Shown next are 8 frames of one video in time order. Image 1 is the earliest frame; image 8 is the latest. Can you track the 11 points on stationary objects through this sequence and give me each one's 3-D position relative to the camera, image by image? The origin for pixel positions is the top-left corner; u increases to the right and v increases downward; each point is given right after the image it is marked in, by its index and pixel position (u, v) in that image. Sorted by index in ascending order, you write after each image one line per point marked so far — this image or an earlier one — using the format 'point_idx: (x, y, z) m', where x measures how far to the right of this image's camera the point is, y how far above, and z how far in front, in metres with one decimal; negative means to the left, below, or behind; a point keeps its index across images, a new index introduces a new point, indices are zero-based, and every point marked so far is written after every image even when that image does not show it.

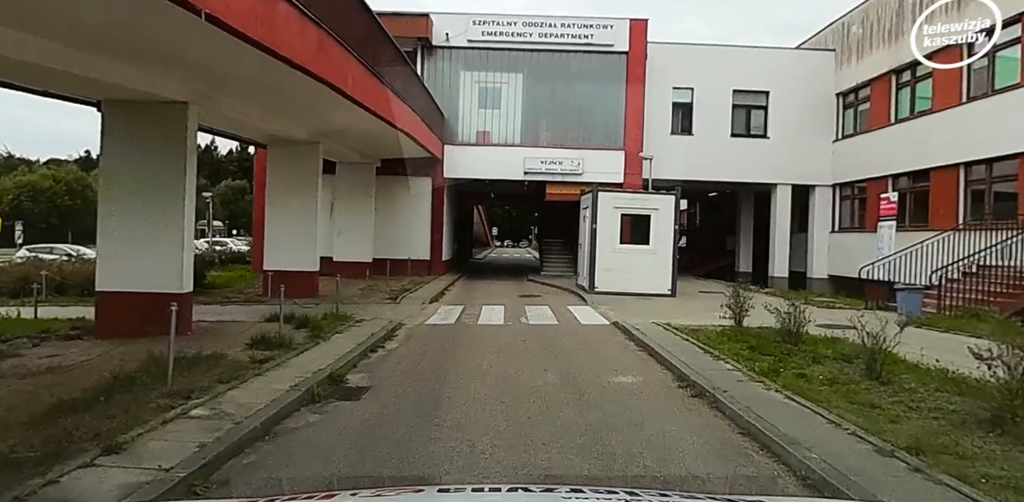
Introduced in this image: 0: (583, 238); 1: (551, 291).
0: (+2.9, +0.5, +19.4) m
1: (+1.5, -1.6, +19.3) m
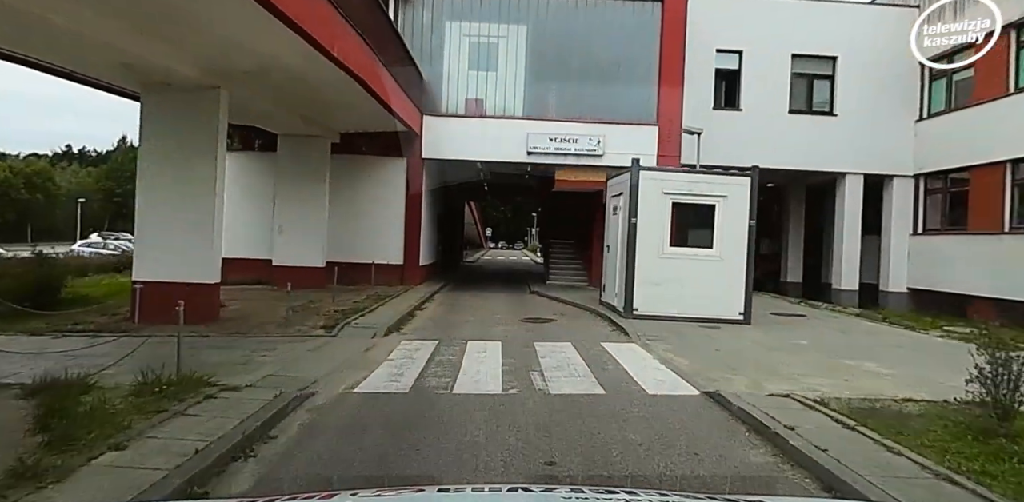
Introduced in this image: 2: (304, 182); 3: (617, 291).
0: (+2.9, +0.4, +13.7) m
1: (+1.5, -1.7, +13.6) m
2: (-7.5, +2.5, +17.2) m
3: (+2.9, -1.1, +13.0) m
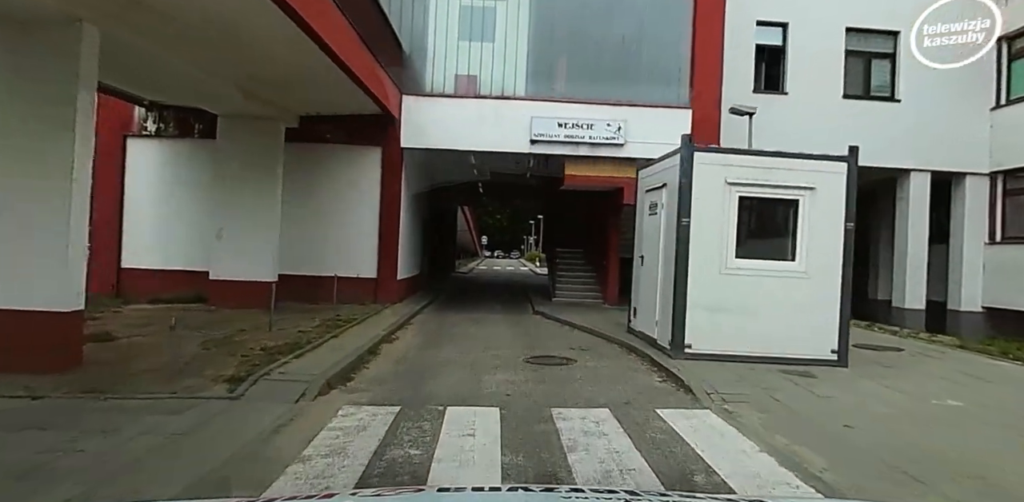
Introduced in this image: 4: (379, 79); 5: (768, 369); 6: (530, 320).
0: (+3.0, +0.1, +10.2) m
1: (+1.6, -2.0, +10.0) m
2: (-7.5, +2.2, +13.6) m
3: (+2.9, -1.3, +9.4) m
4: (-3.7, +4.8, +13.4) m
5: (+4.5, -2.1, +8.4) m
6: (+0.5, -2.0, +13.7) m
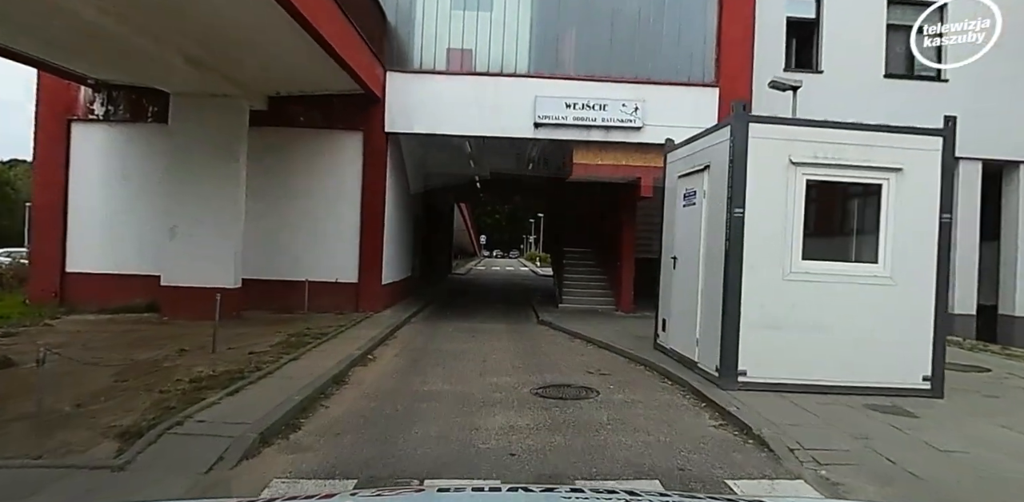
0: (+3.0, +0.1, +8.2) m
1: (+1.6, -2.0, +8.1) m
2: (-7.5, +2.2, +11.6) m
3: (+3.0, -1.3, +7.5) m
4: (-3.6, +4.8, +11.4) m
5: (+4.6, -2.1, +6.5) m
6: (+0.6, -2.0, +11.7) m
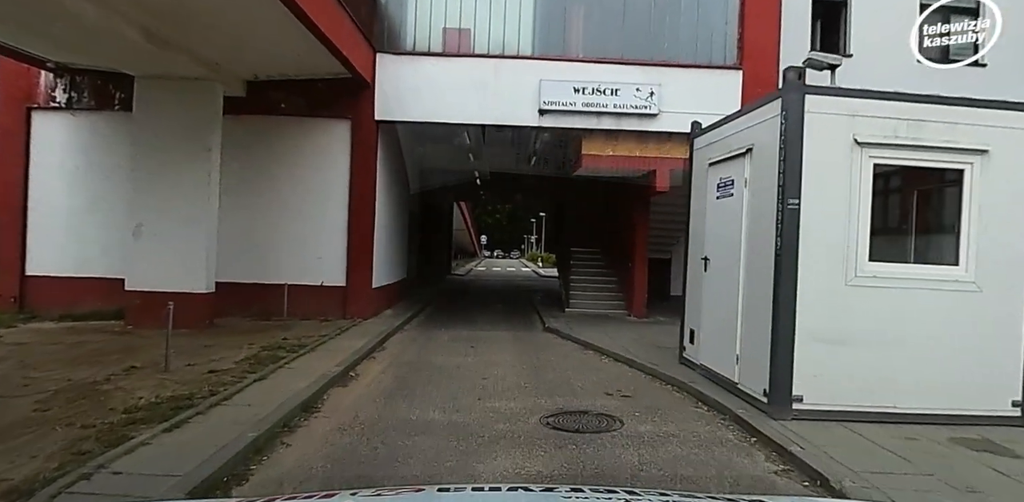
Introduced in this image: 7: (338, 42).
0: (+3.1, +0.1, +7.1) m
1: (+1.7, -2.0, +6.9) m
2: (-7.4, +2.2, +10.5) m
3: (+3.1, -1.3, +6.3) m
4: (-3.6, +4.8, +10.2) m
5: (+4.7, -2.1, +5.3) m
6: (+0.7, -2.0, +10.6) m
7: (-3.6, +4.3, +9.8) m
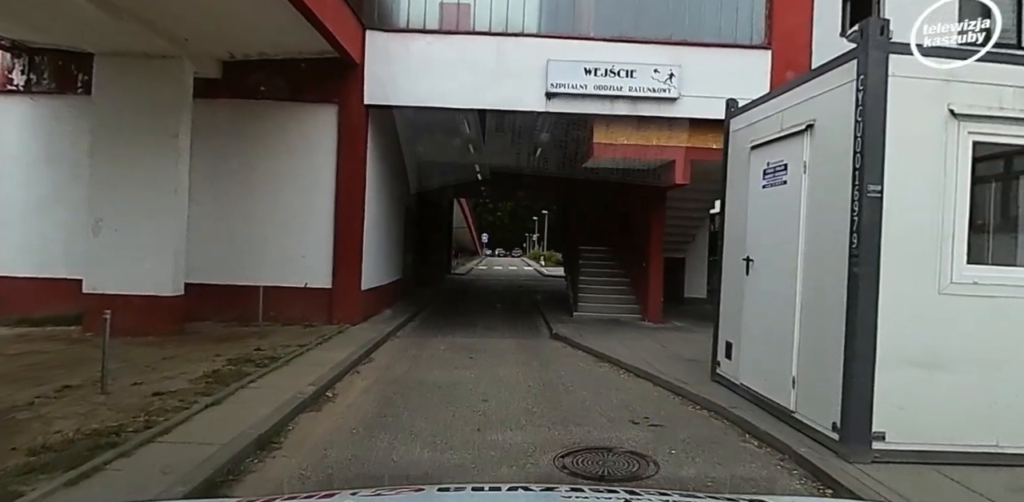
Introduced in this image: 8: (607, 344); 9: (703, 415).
0: (+3.1, +0.1, +5.9) m
1: (+1.8, -2.0, +5.8) m
2: (-7.3, +2.2, +9.3) m
3: (+3.1, -1.3, +5.2) m
4: (-3.5, +4.8, +9.1) m
5: (+4.7, -2.1, +4.1) m
6: (+0.7, -2.0, +9.4) m
7: (-3.5, +4.4, +8.7) m
8: (+1.9, -1.9, +9.7) m
9: (+2.3, -2.0, +5.8) m
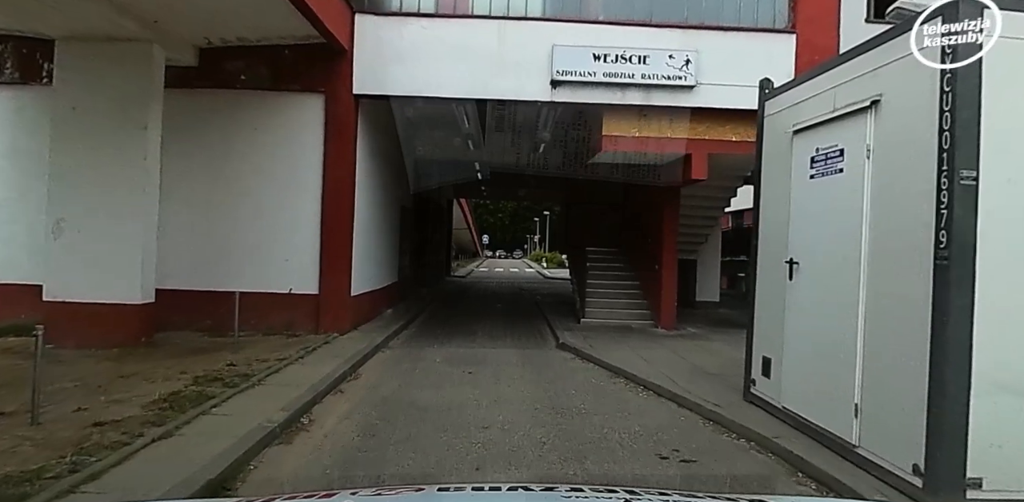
0: (+3.2, +0.1, +5.0) m
1: (+1.8, -2.0, +4.9) m
2: (-7.3, +2.2, +8.5) m
3: (+3.2, -1.3, +4.3) m
4: (-3.5, +4.8, +8.2) m
5: (+4.8, -2.1, +3.3) m
6: (+0.8, -2.0, +8.5) m
7: (-3.5, +4.3, +7.8) m
8: (+2.0, -1.9, +8.8) m
9: (+2.4, -2.0, +5.0) m
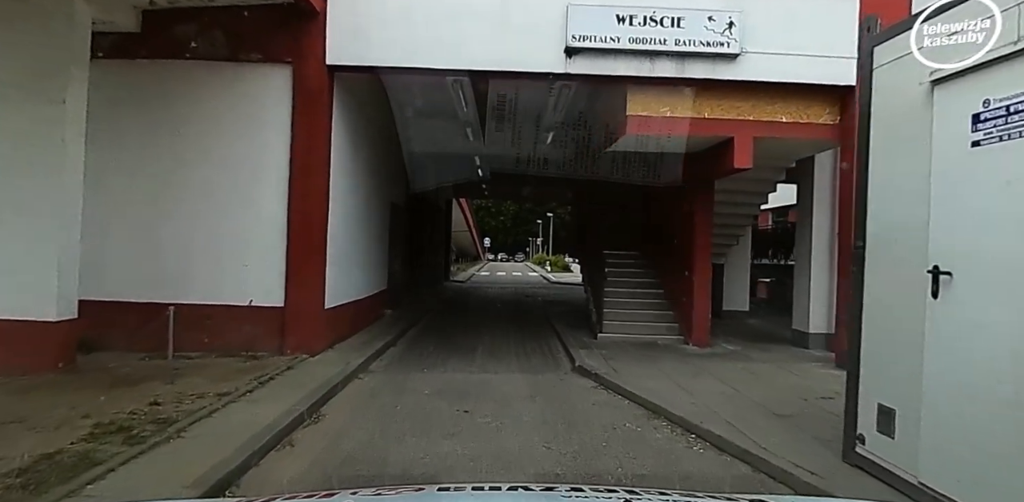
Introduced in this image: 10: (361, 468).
0: (+3.3, +0.1, +3.4) m
1: (+1.9, -2.0, +3.2) m
2: (-7.2, +2.1, +6.8) m
3: (+3.3, -1.3, +2.6) m
4: (-3.4, +4.7, +6.6) m
5: (+4.9, -2.1, +1.6) m
6: (+0.9, -2.1, +6.9) m
7: (-3.4, +4.3, +6.2) m
8: (+2.1, -2.0, +7.1) m
9: (+2.5, -2.0, +3.3) m
10: (-1.4, -2.0, +4.5) m
